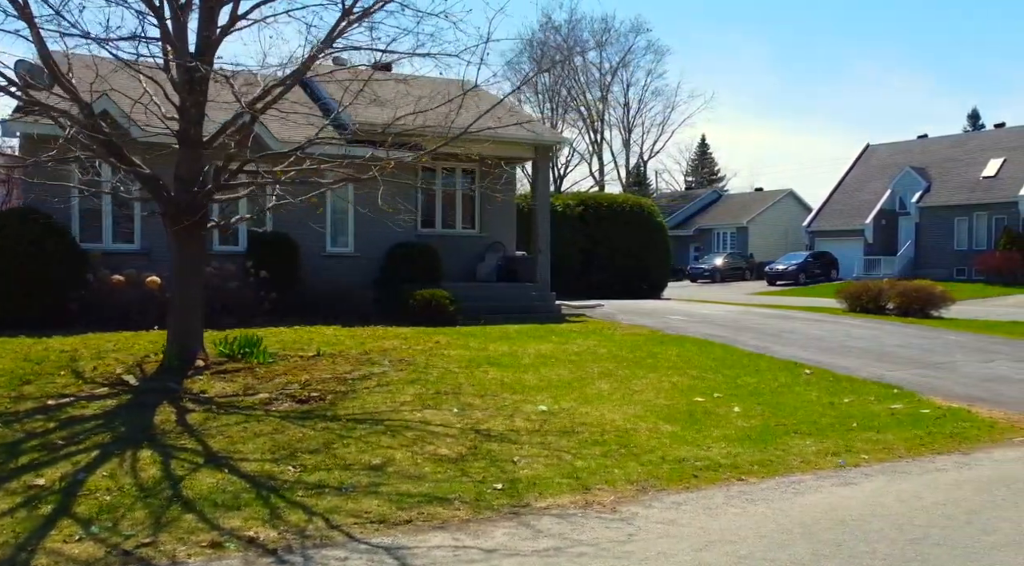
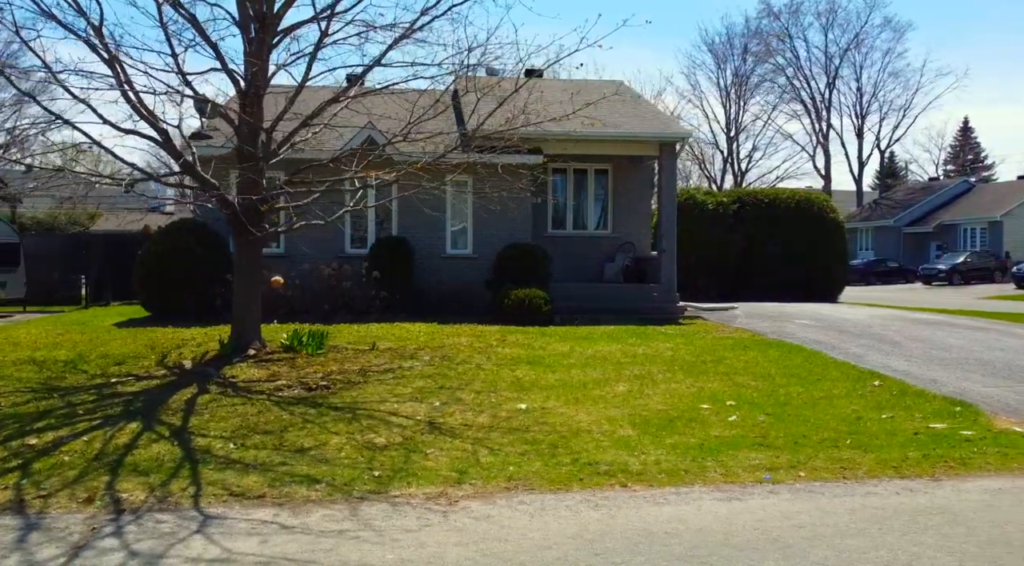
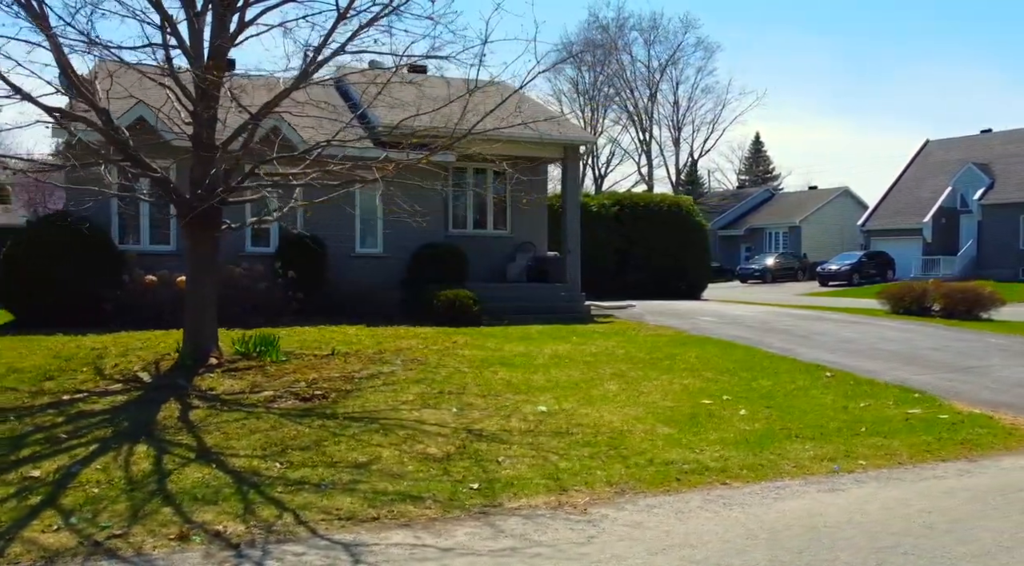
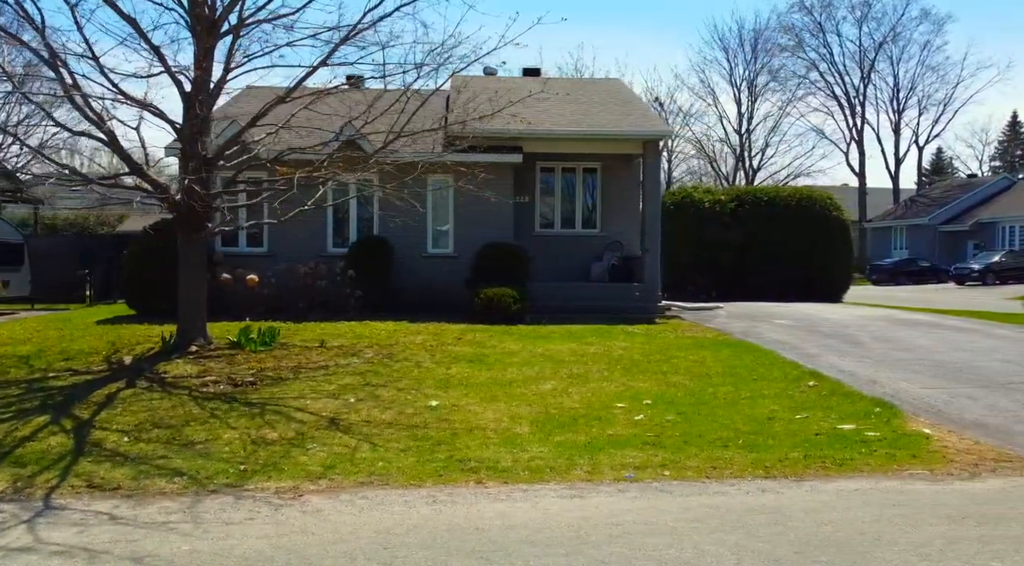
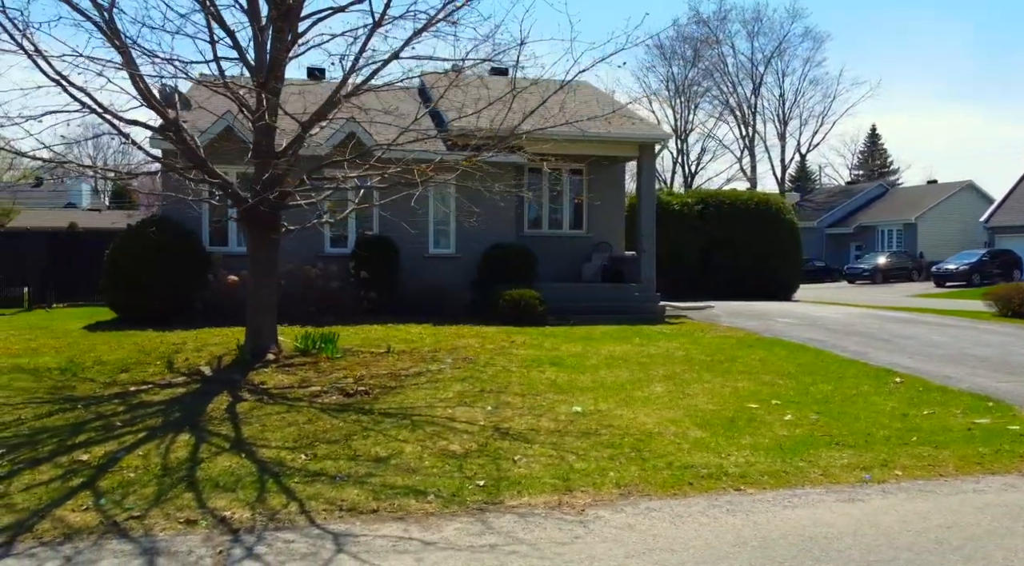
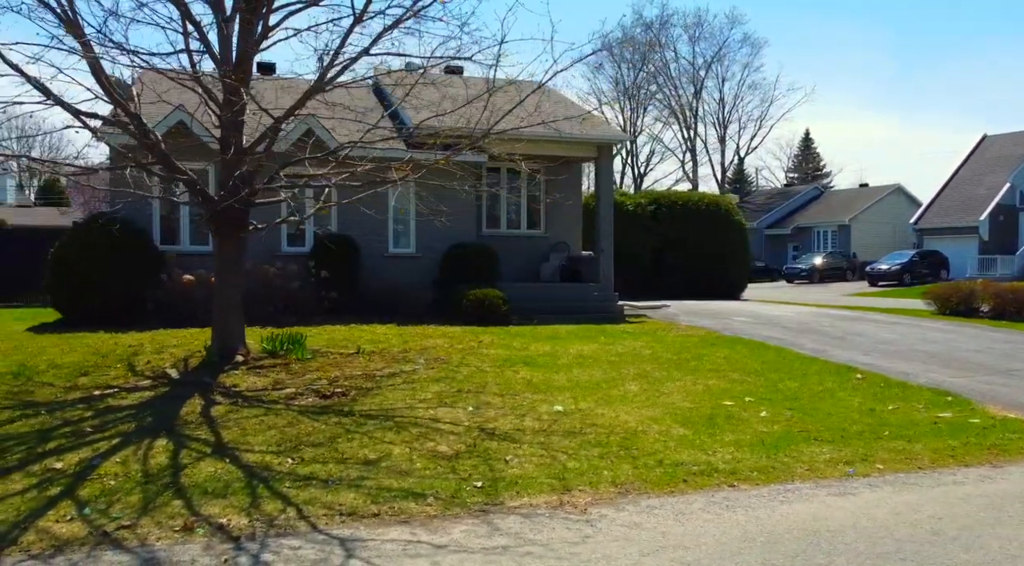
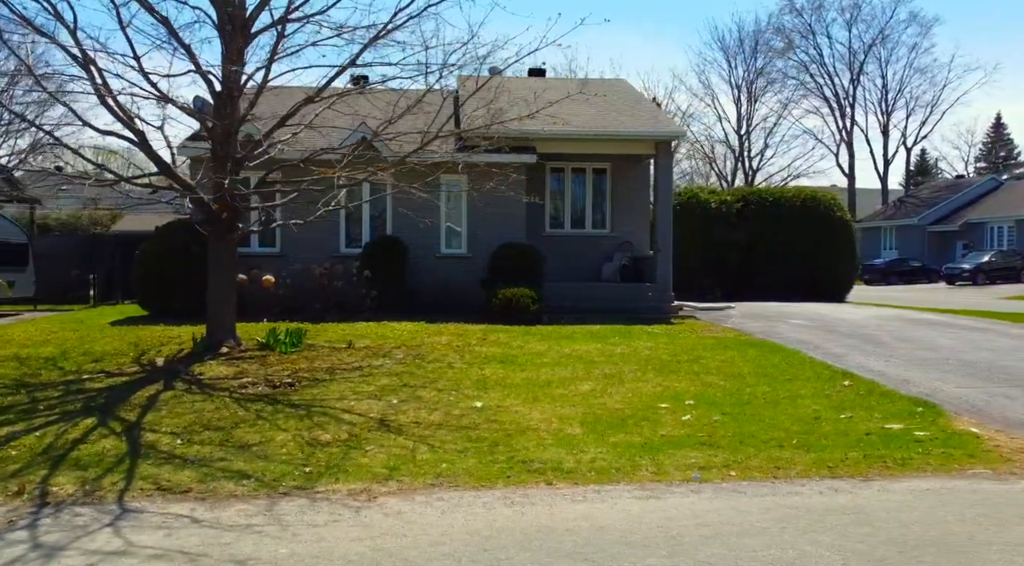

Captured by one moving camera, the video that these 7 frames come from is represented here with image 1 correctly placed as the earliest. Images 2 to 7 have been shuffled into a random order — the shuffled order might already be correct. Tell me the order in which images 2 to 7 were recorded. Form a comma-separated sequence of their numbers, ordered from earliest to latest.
3, 6, 5, 2, 7, 4
